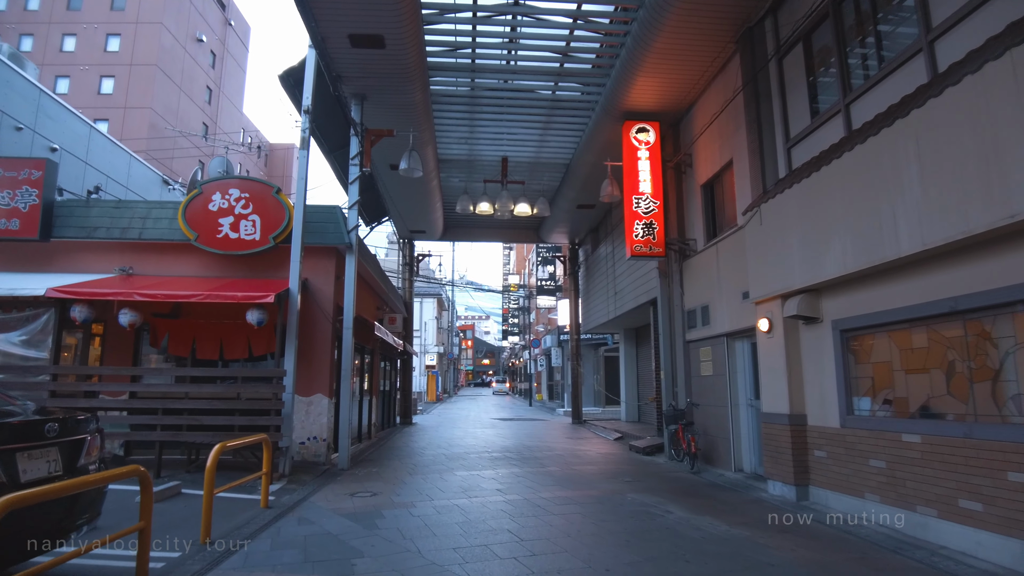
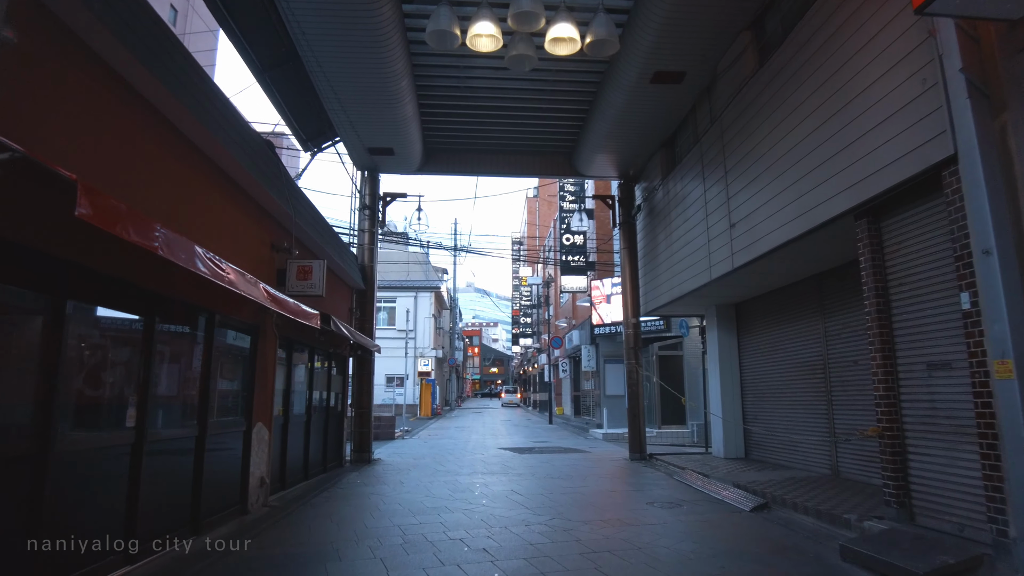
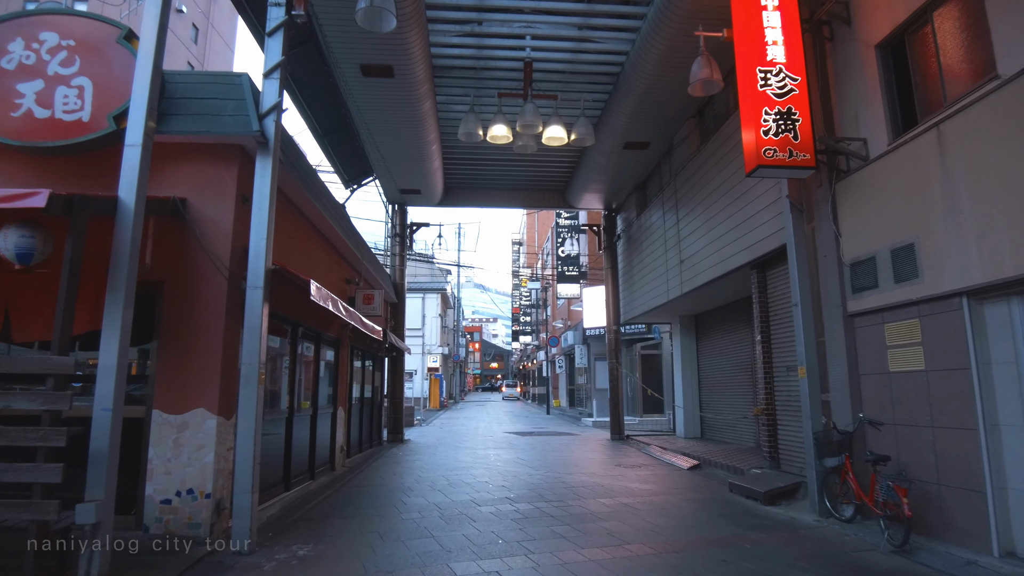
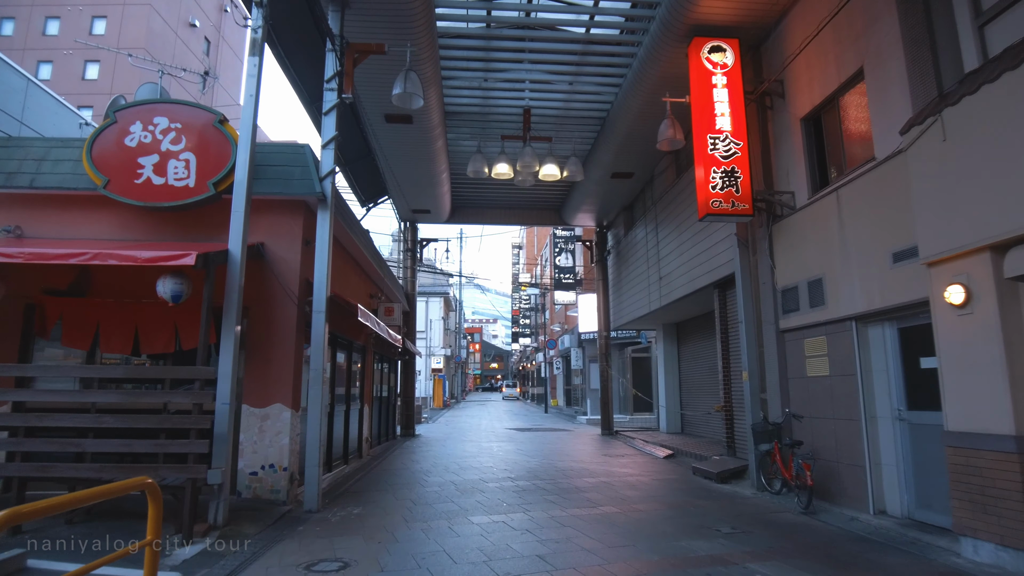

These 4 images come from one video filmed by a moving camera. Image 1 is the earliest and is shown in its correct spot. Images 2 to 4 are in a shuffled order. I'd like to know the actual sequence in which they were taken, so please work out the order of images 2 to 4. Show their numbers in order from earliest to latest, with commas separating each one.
4, 3, 2
